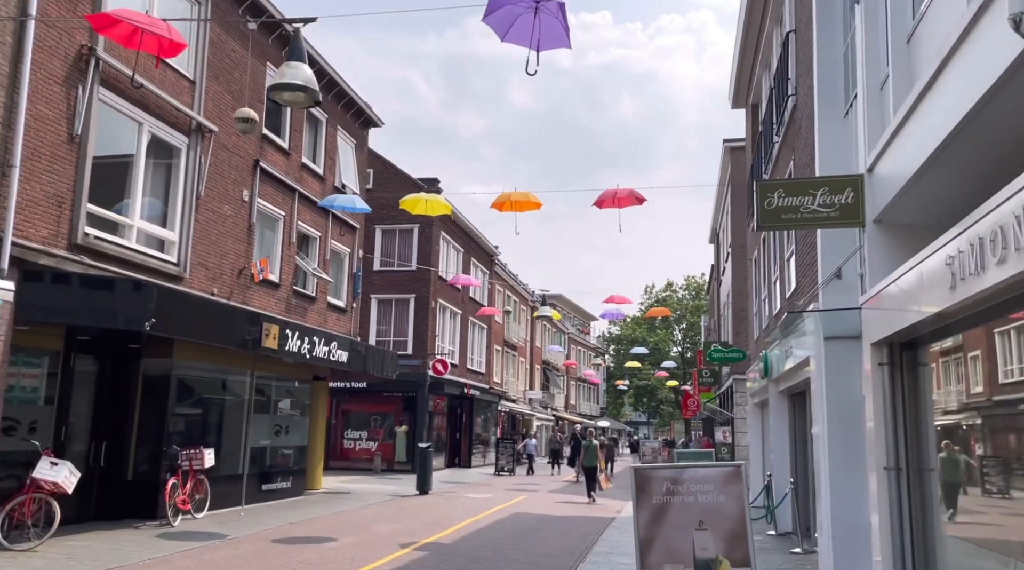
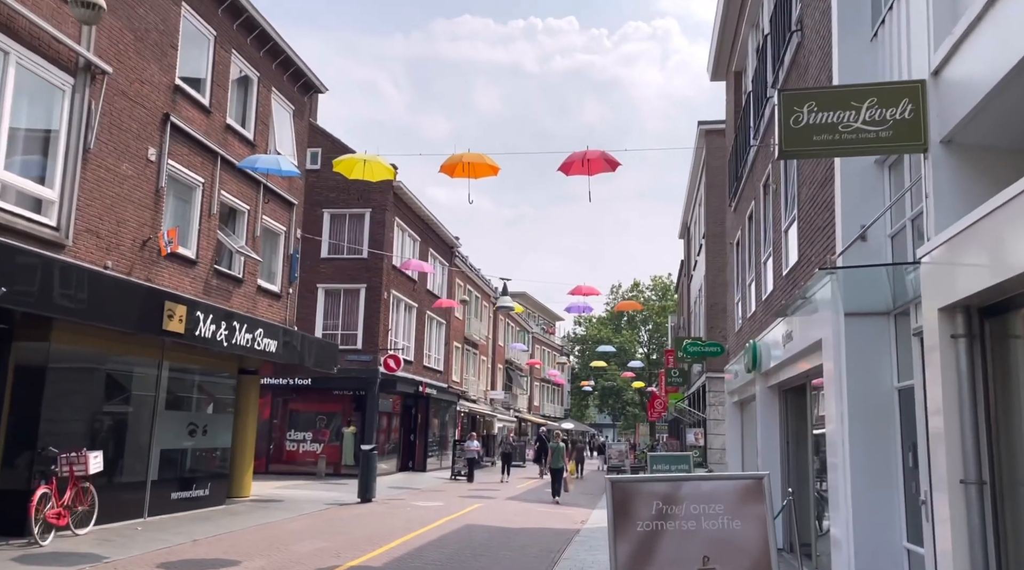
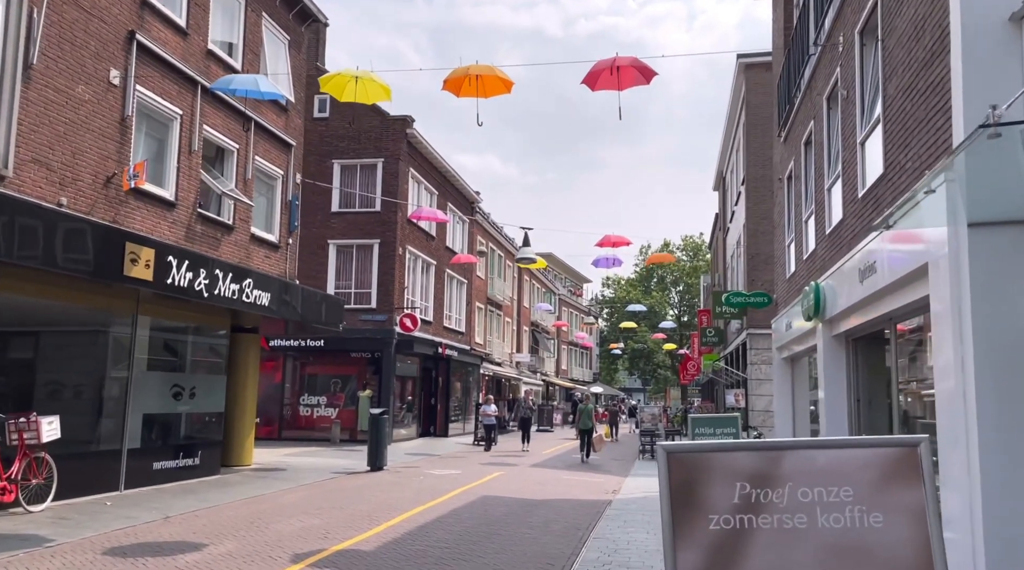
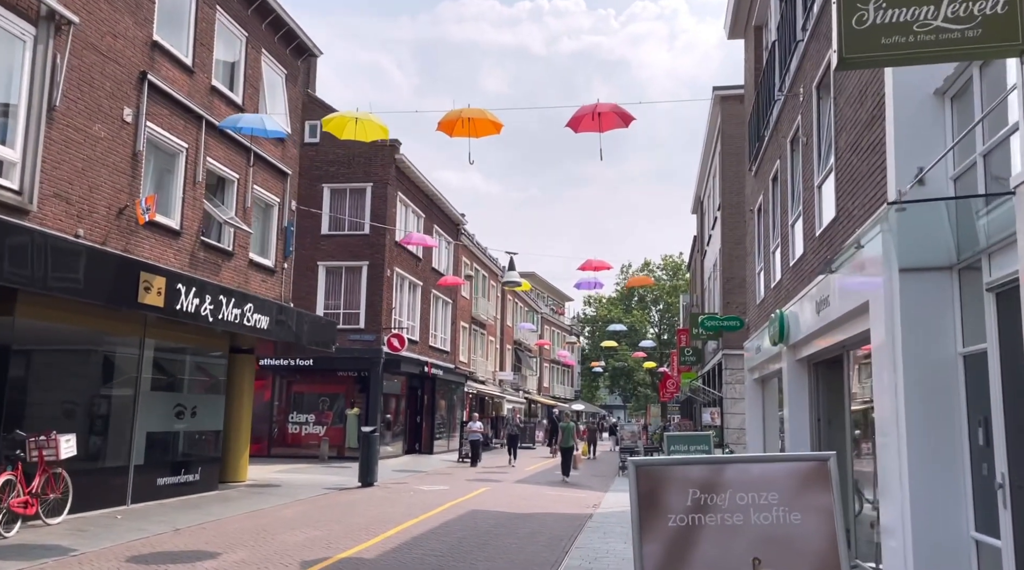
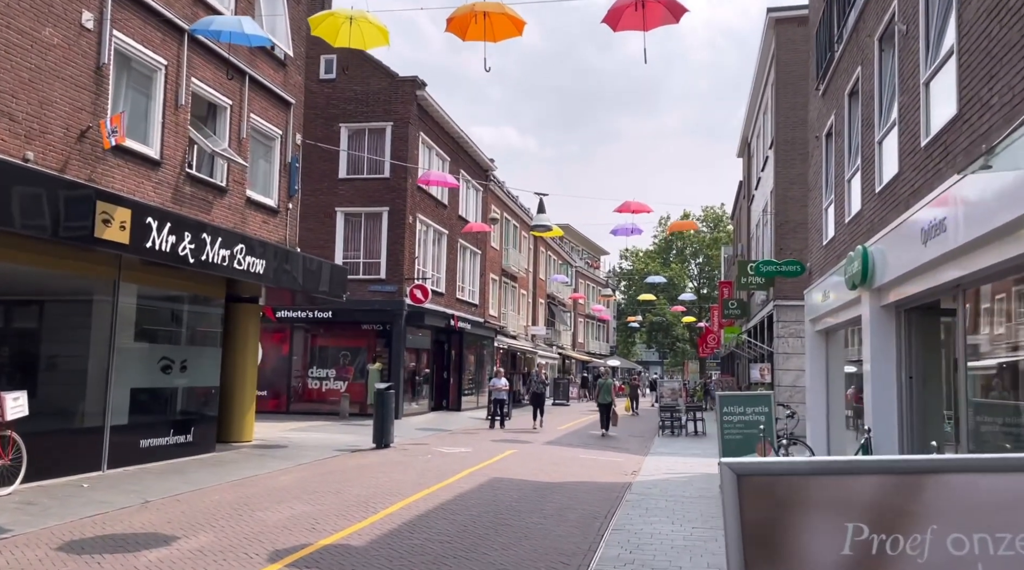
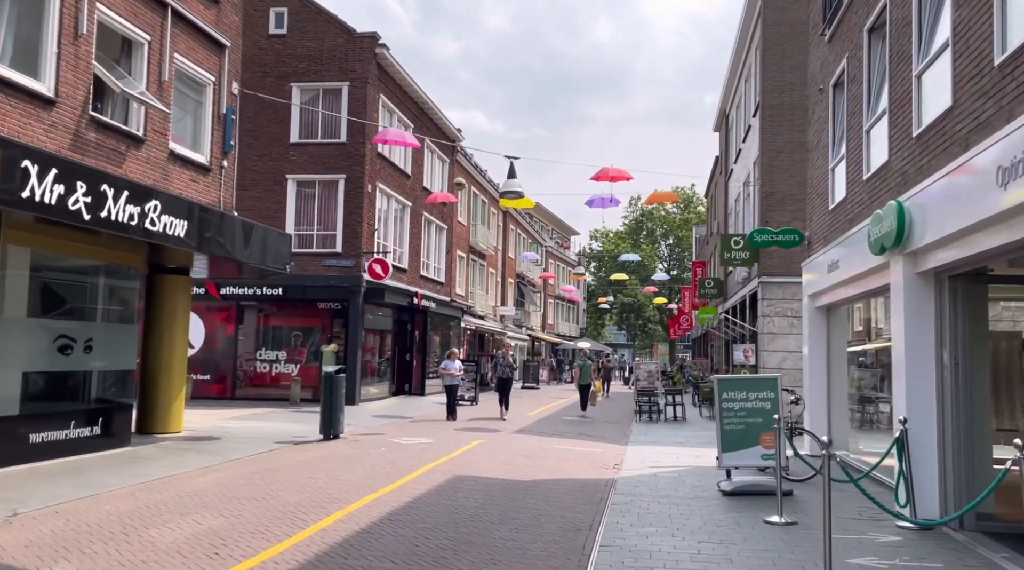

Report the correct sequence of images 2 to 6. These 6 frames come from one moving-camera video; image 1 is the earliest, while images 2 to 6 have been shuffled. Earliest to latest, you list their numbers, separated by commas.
2, 4, 3, 5, 6
